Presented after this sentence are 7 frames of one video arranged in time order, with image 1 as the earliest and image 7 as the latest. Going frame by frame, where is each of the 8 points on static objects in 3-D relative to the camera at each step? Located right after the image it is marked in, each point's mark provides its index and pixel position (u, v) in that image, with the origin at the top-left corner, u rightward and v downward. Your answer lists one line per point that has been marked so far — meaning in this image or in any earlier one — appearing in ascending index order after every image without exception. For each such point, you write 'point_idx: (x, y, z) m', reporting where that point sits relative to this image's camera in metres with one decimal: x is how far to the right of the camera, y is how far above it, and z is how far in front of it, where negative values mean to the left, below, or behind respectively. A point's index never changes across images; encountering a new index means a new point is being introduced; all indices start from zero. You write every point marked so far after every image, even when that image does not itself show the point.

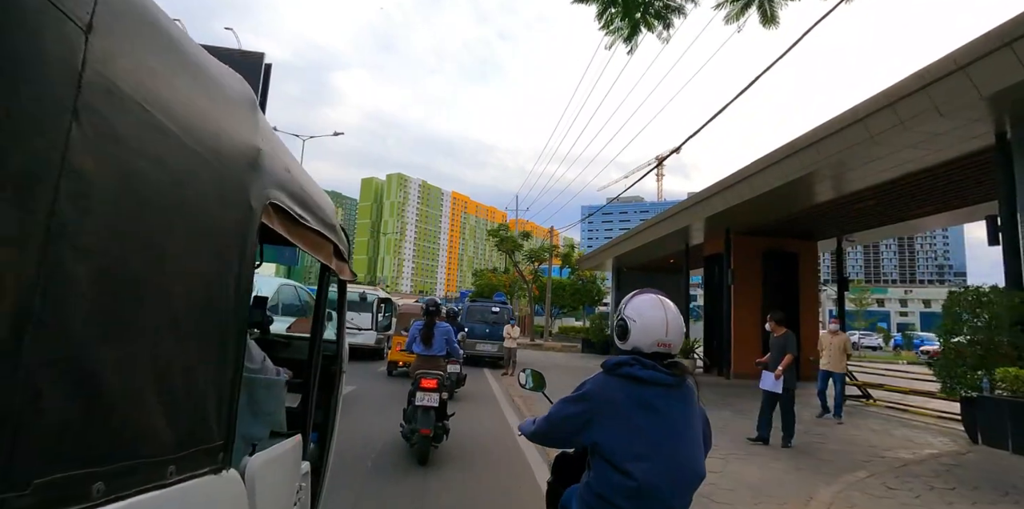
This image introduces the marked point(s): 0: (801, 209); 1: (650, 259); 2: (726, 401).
0: (+6.2, +1.0, +10.5) m
1: (+5.1, -0.1, +17.5) m
2: (+3.9, -2.6, +8.3) m
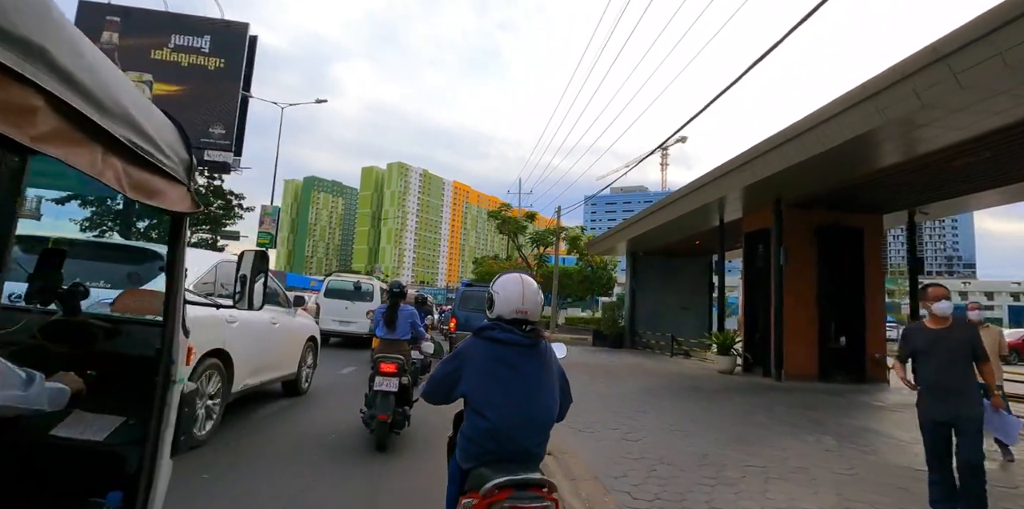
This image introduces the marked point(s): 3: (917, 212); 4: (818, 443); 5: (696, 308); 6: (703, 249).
0: (+6.3, +1.4, +8.5) m
1: (+5.2, +0.5, +15.5) m
2: (+3.9, -2.2, +6.4) m
3: (+9.0, +1.0, +10.4) m
4: (+3.5, -2.1, +5.4) m
5: (+6.4, -1.9, +16.4) m
6: (+6.5, +0.2, +16.1) m
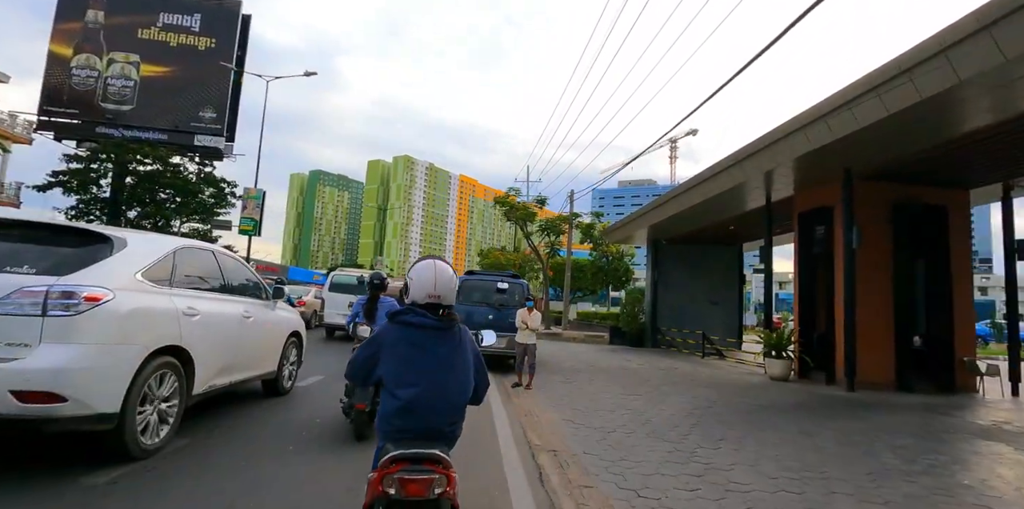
0: (+6.4, +1.7, +6.9) m
1: (+5.5, +0.8, +13.9) m
2: (+4.0, -1.9, +4.9) m
3: (+9.1, +1.3, +8.8) m
4: (+3.6, -1.9, +3.8) m
5: (+6.6, -1.5, +14.8) m
6: (+6.8, +0.6, +14.5) m
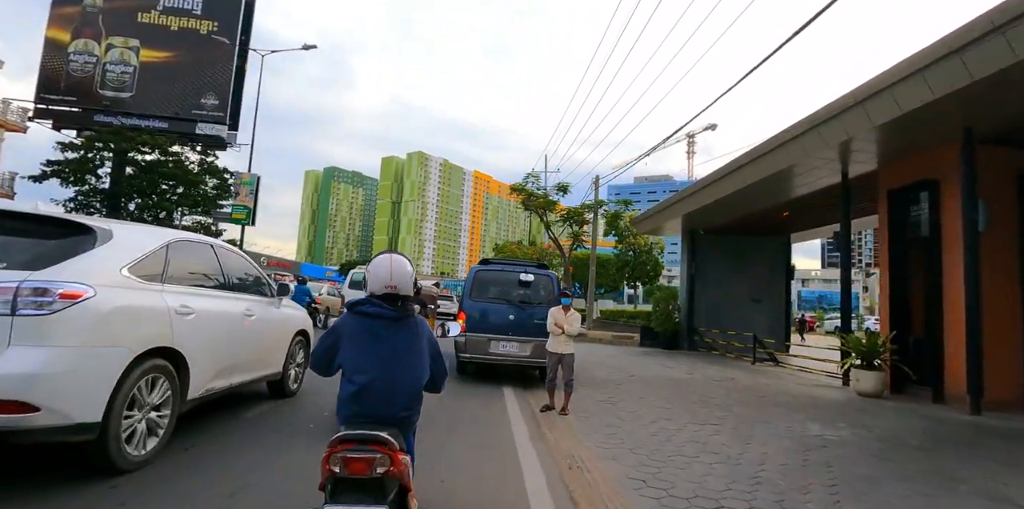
0: (+6.7, +1.9, +5.3) m
1: (+6.0, +1.0, +12.3) m
2: (+4.3, -1.7, +3.3) m
3: (+9.5, +1.5, +7.1) m
4: (+3.8, -1.7, +2.3) m
5: (+7.2, -1.3, +13.1) m
6: (+7.3, +0.8, +12.8) m
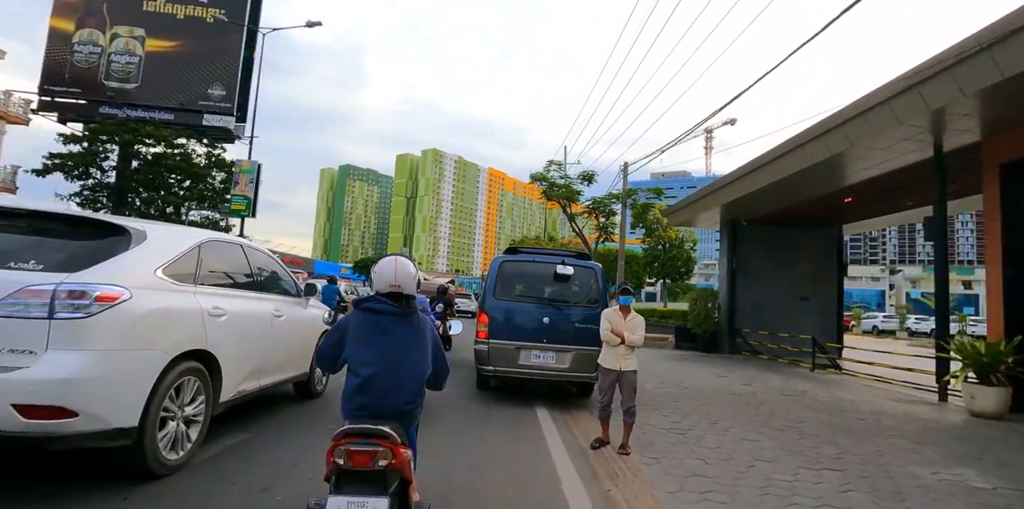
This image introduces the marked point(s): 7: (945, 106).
0: (+7.0, +2.0, +3.9) m
1: (+6.5, +1.2, +11.0) m
2: (+4.5, -1.6, +2.1) m
3: (+9.8, +1.6, +5.6) m
4: (+4.0, -1.6, +1.1) m
5: (+7.7, -1.1, +11.8) m
6: (+7.9, +1.0, +11.5) m
7: (+5.5, +1.9, +6.0) m
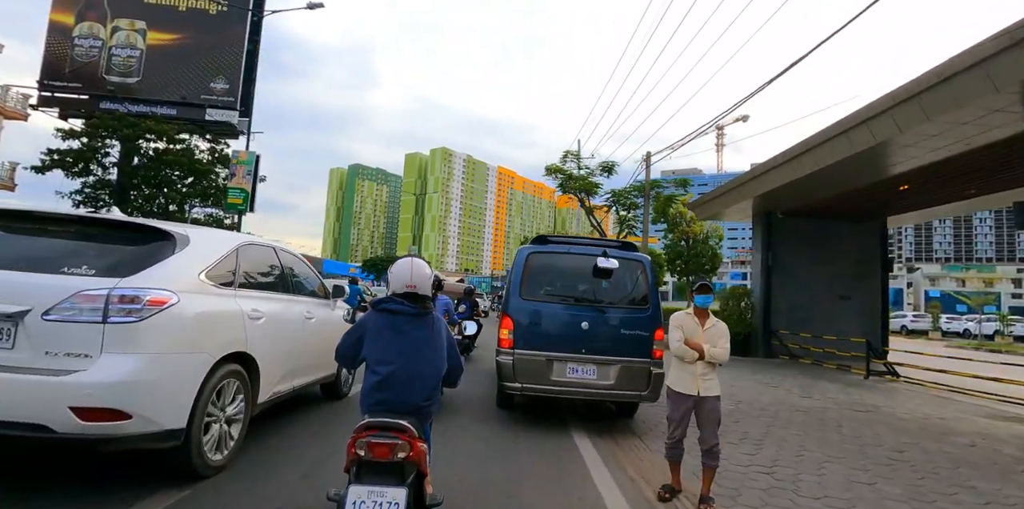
0: (+7.2, +2.1, +3.0) m
1: (+6.9, +1.3, +10.1) m
2: (+4.7, -1.5, +1.2) m
3: (+10.1, +1.7, +4.6) m
4: (+4.2, -1.5, +0.2) m
5: (+8.1, -1.0, +10.8) m
6: (+8.2, +1.1, +10.5) m
7: (+5.7, +2.0, +5.1) m
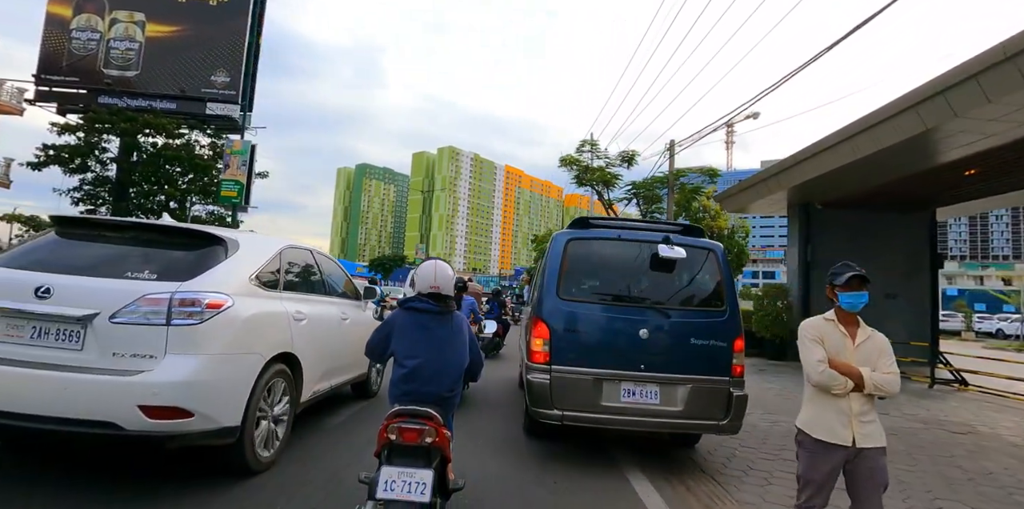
0: (+7.4, +2.3, +2.1) m
1: (+7.1, +1.4, +9.2) m
2: (+4.9, -1.4, +0.3) m
3: (+10.3, +1.8, +3.7) m
4: (+4.3, -1.4, -0.7) m
5: (+8.4, -0.9, +9.9) m
6: (+8.5, +1.2, +9.6) m
7: (+5.9, +2.1, +4.2) m
